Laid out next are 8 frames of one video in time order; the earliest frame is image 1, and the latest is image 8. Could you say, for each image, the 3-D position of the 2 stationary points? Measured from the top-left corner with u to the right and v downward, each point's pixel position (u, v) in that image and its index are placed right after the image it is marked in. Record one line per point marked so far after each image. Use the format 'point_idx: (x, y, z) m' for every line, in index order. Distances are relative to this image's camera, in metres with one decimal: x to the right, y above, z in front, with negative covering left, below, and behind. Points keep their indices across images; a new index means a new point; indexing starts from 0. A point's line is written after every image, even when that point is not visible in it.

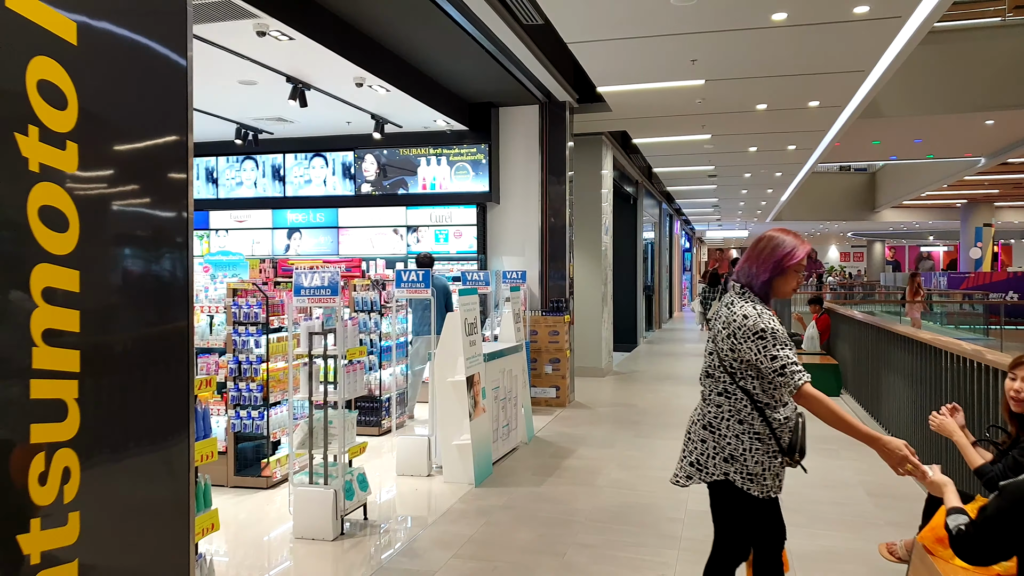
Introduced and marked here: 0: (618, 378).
0: (+1.3, -1.1, +9.3) m
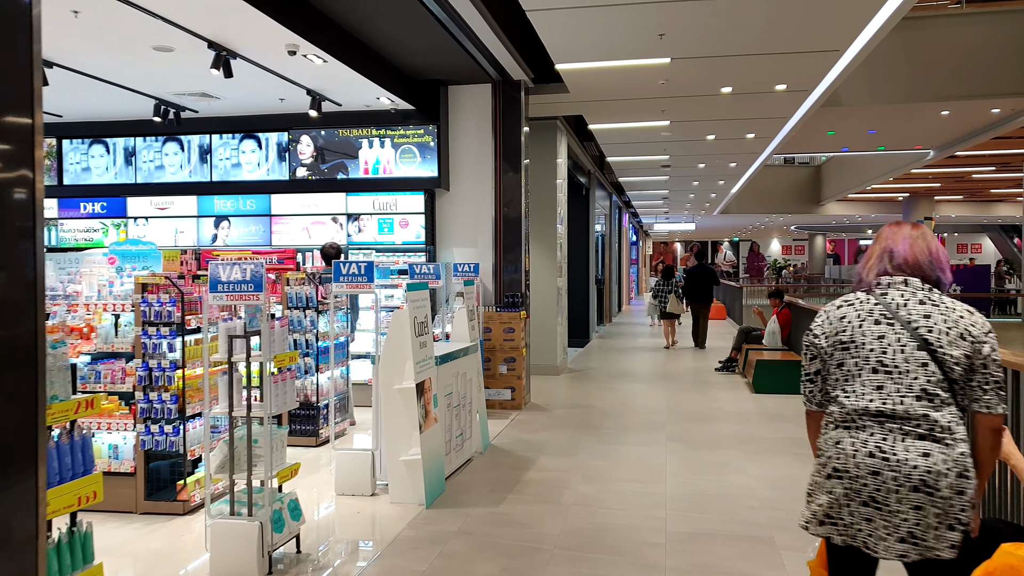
0: (+0.7, -1.0, +8.9) m
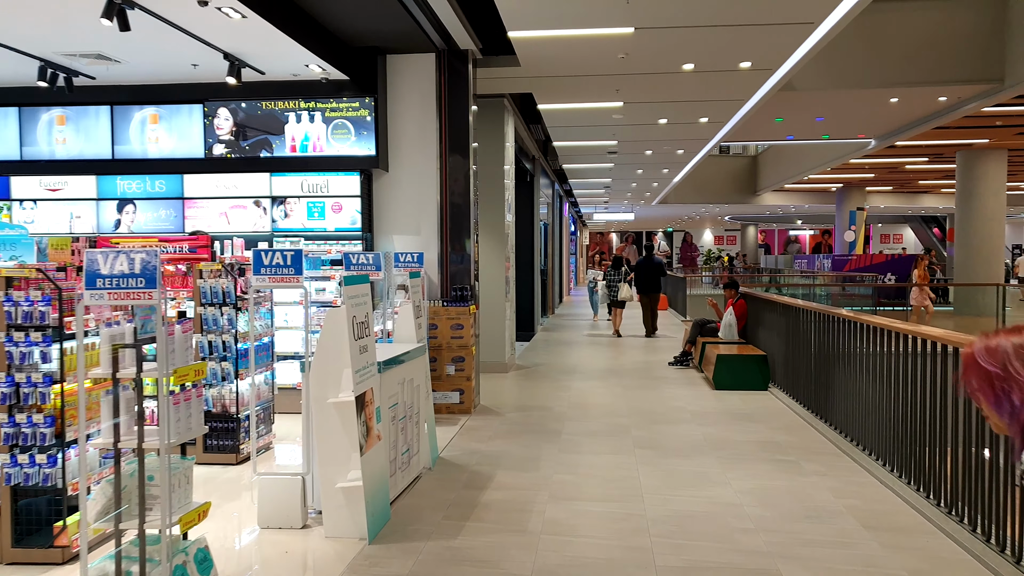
0: (+0.1, -0.9, +8.3) m
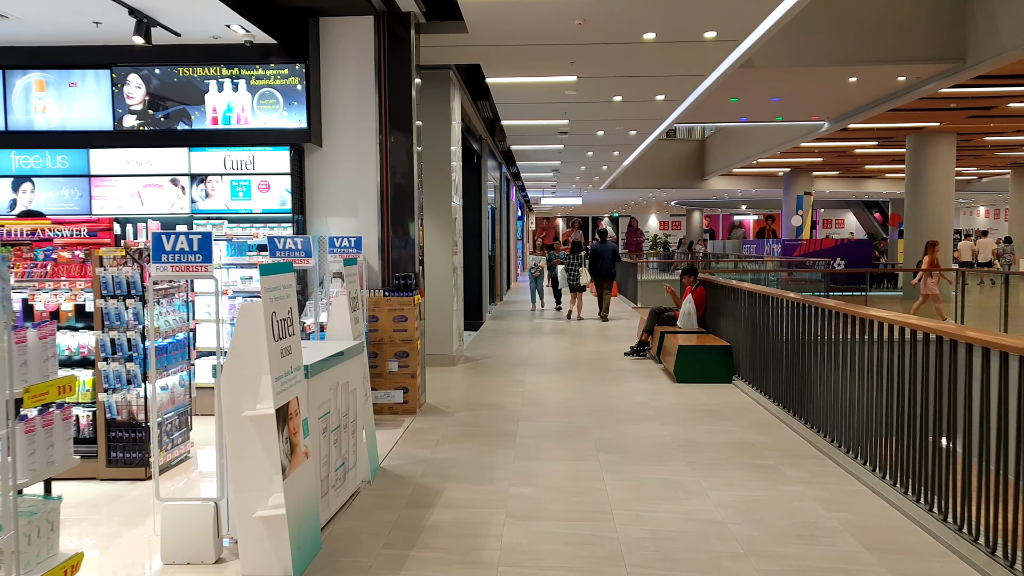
0: (-0.4, -0.8, +7.8) m
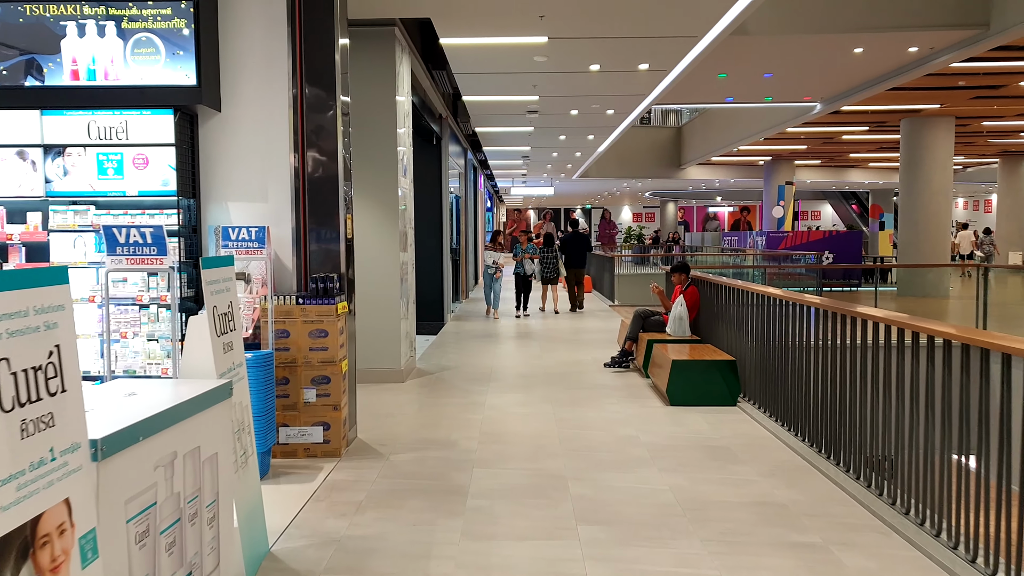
0: (-0.7, -0.8, +6.5) m
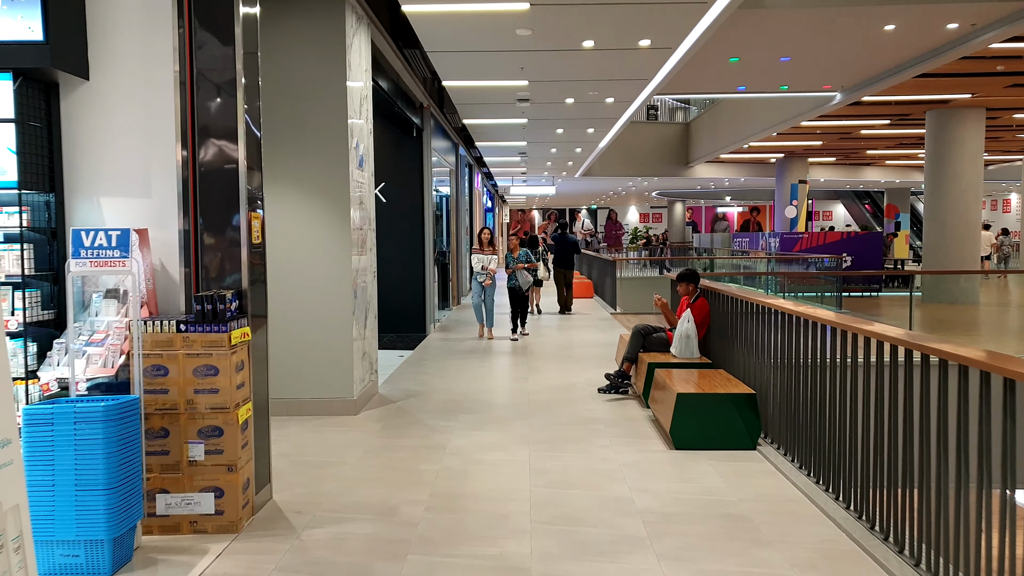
0: (-0.9, -0.9, +5.5) m
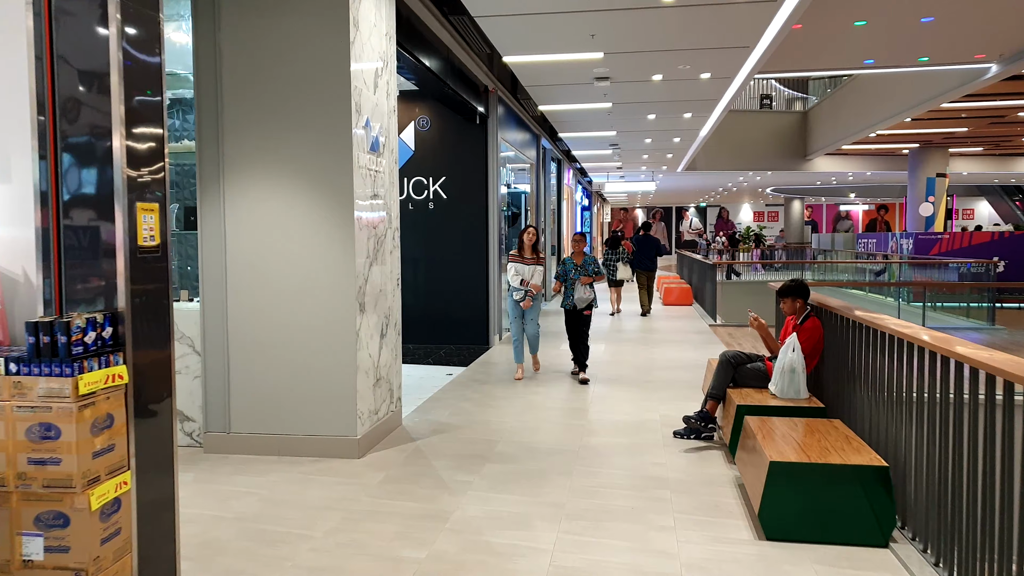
0: (-0.7, -1.0, +4.4) m
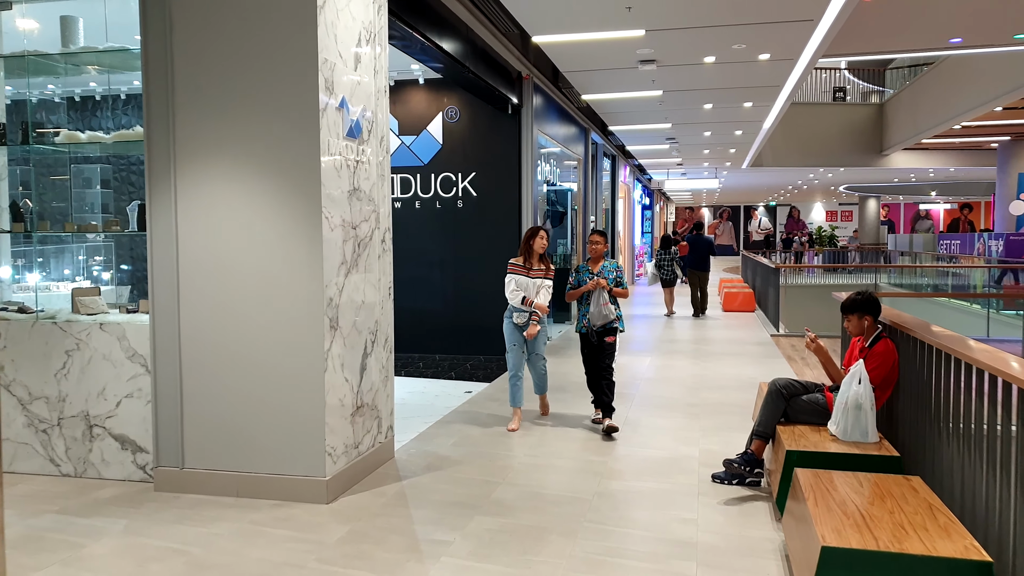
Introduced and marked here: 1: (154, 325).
0: (-0.7, -1.0, +3.7) m
1: (-1.8, -0.2, +3.8) m
